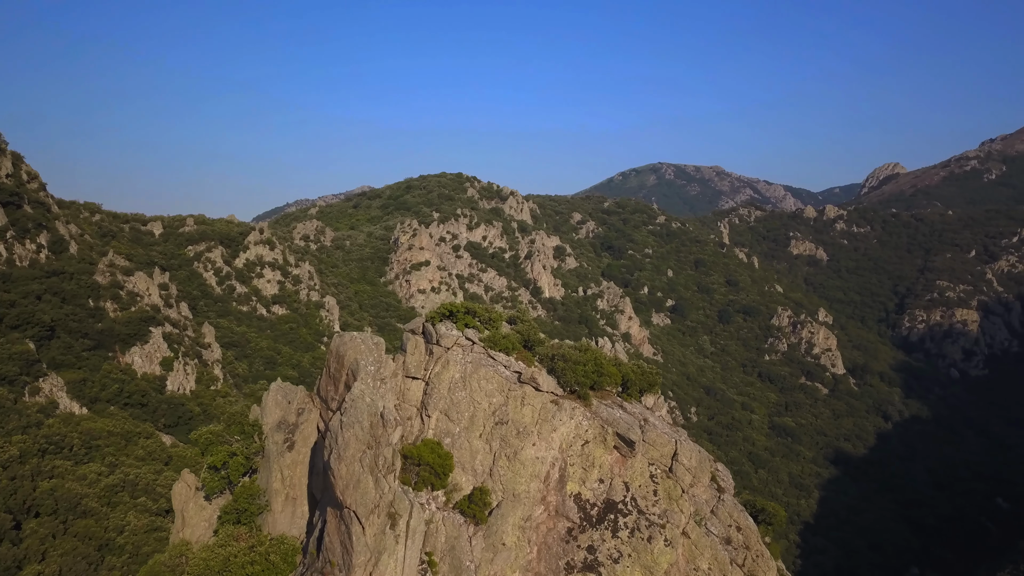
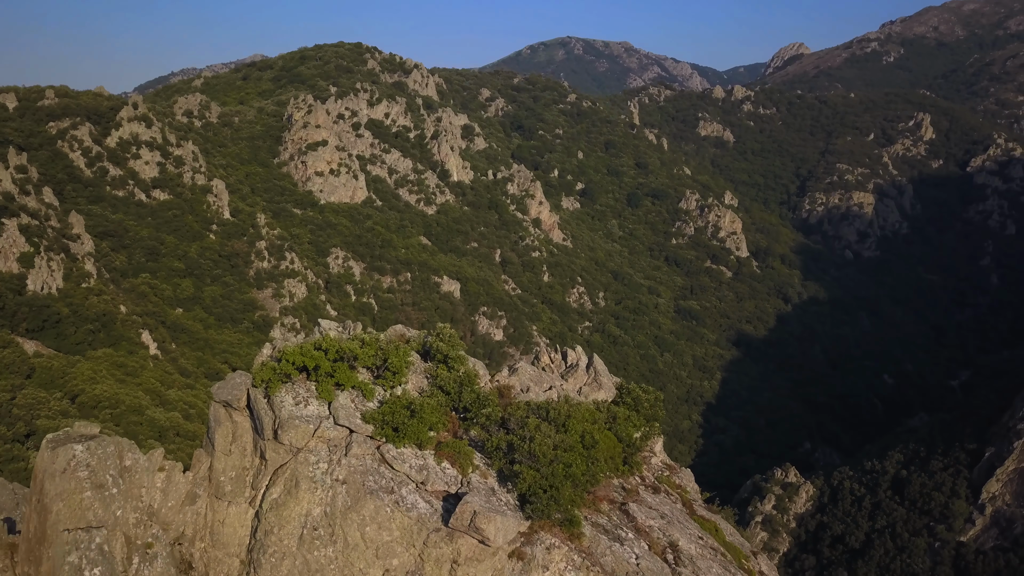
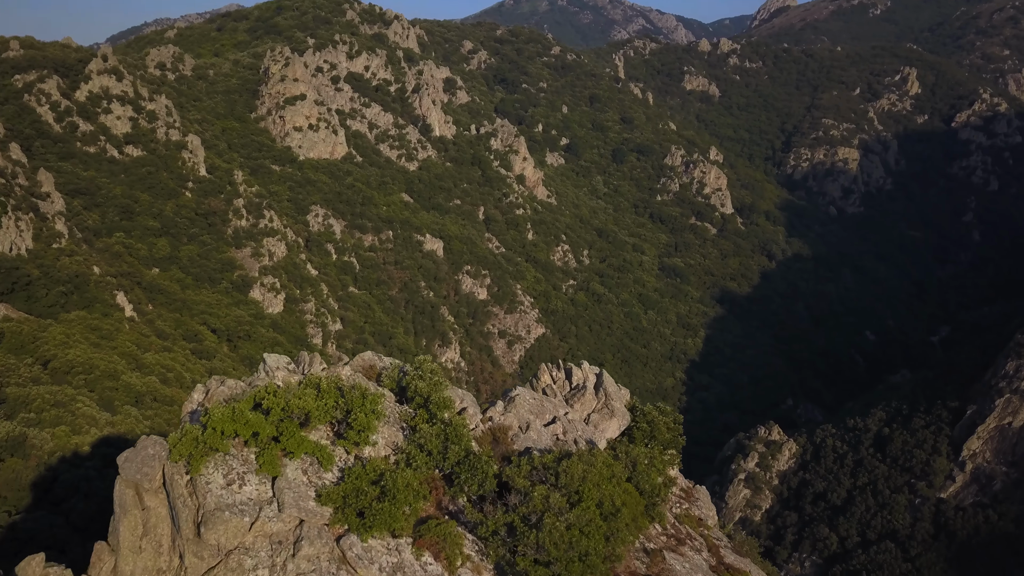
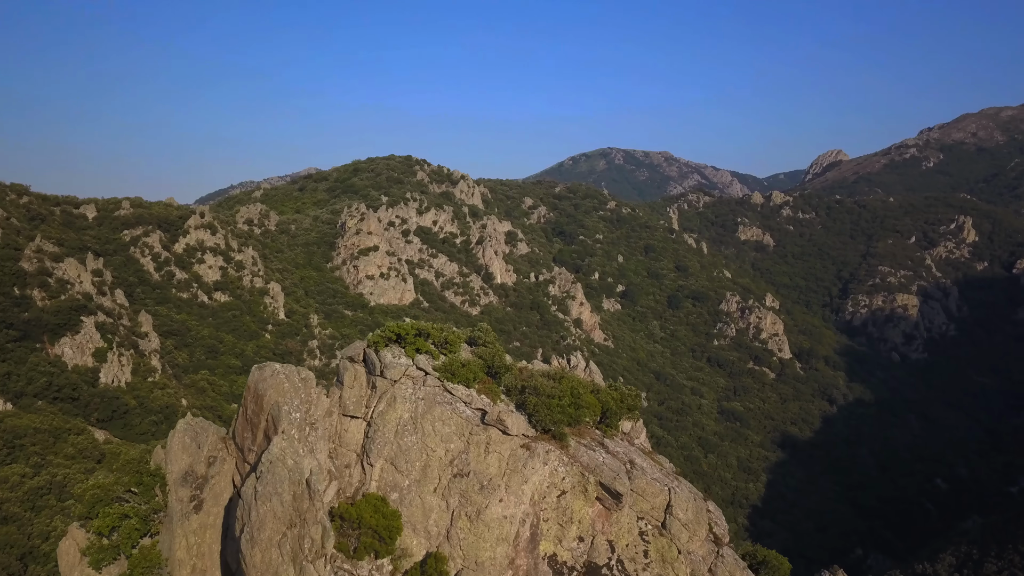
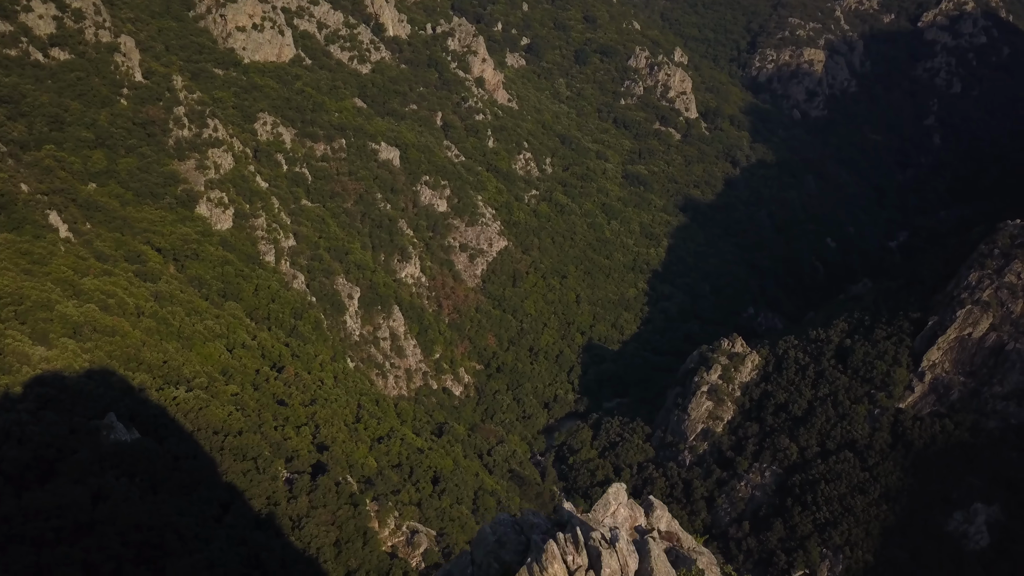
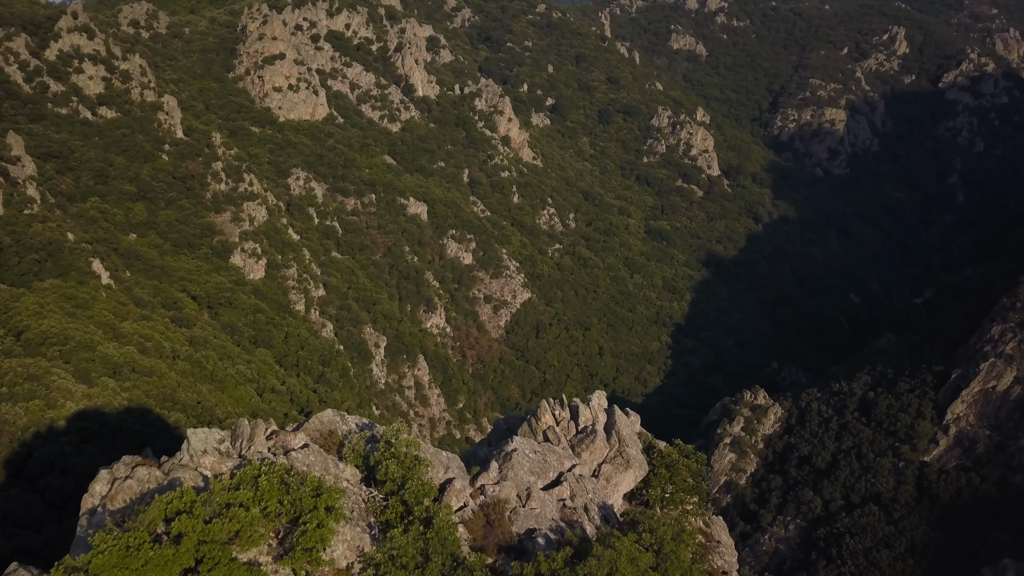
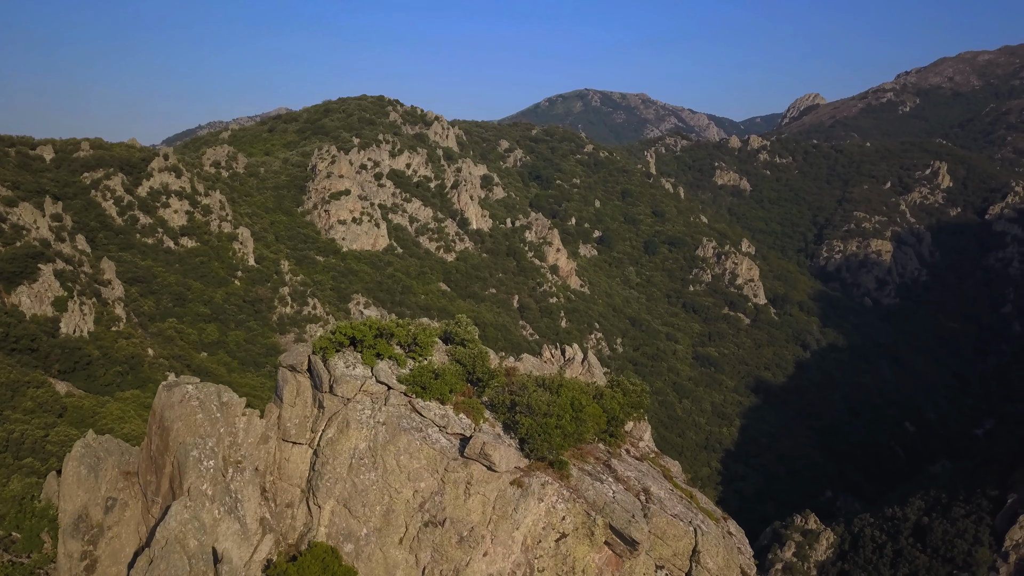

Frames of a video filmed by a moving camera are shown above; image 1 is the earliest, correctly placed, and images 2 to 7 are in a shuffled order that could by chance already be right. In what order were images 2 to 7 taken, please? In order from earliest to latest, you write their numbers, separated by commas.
4, 7, 2, 3, 6, 5
